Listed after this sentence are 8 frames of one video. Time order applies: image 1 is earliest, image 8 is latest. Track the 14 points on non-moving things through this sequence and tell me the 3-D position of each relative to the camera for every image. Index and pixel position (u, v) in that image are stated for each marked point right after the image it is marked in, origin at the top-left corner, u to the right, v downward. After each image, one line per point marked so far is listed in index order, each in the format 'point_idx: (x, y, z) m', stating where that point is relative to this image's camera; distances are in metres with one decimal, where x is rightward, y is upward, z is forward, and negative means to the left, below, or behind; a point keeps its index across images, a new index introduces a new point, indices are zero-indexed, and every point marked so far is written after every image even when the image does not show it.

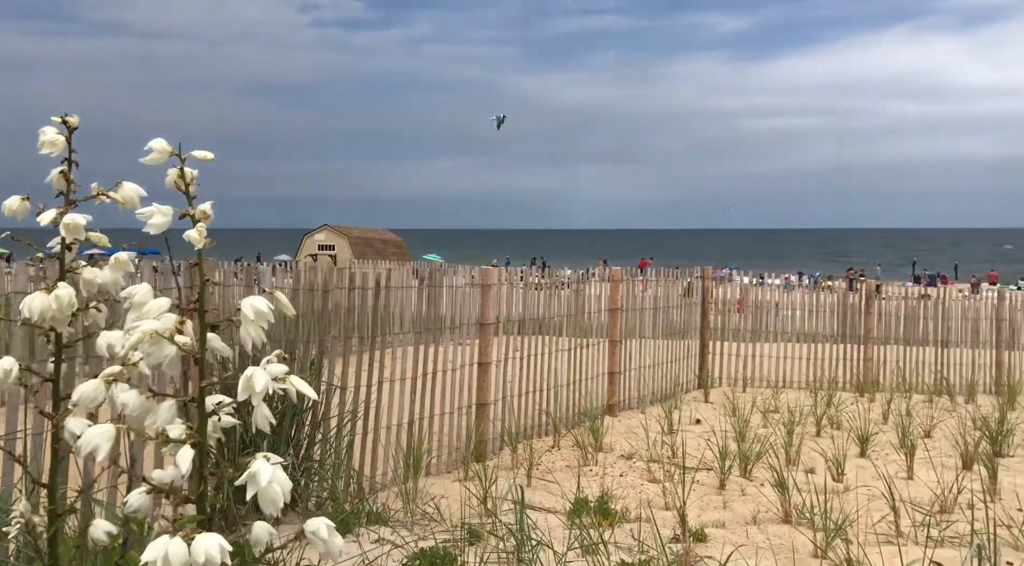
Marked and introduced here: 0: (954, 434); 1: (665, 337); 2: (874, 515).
0: (+3.0, -1.0, +7.1) m
1: (+1.1, -0.4, +7.6) m
2: (+2.1, -1.4, +6.2) m
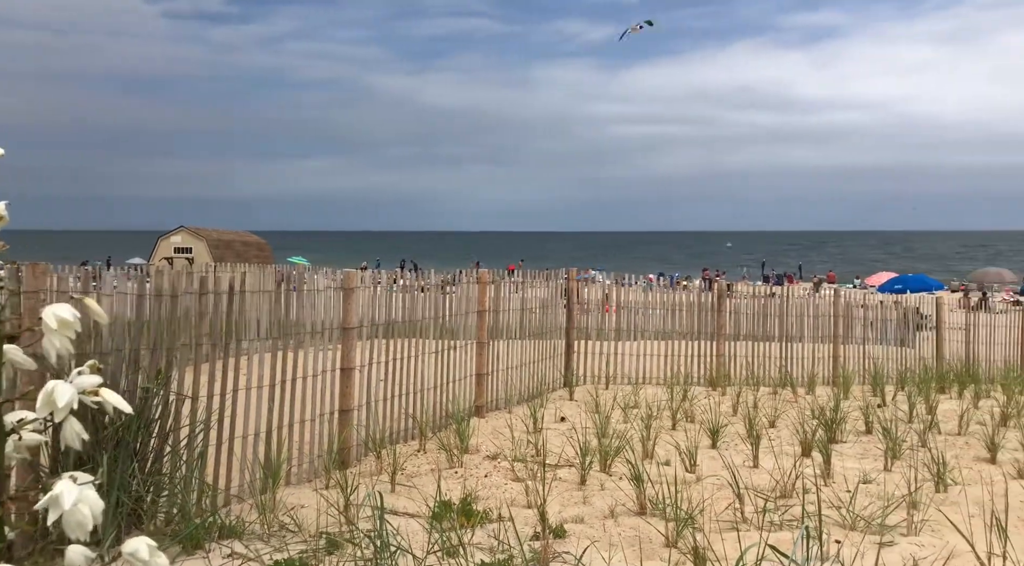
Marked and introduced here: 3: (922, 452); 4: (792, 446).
0: (+2.0, -1.0, +7.5) m
1: (+0.1, -0.4, +7.9) m
2: (+1.3, -1.4, +6.5) m
3: (+2.9, -1.2, +7.5) m
4: (+1.9, -1.1, +7.3) m
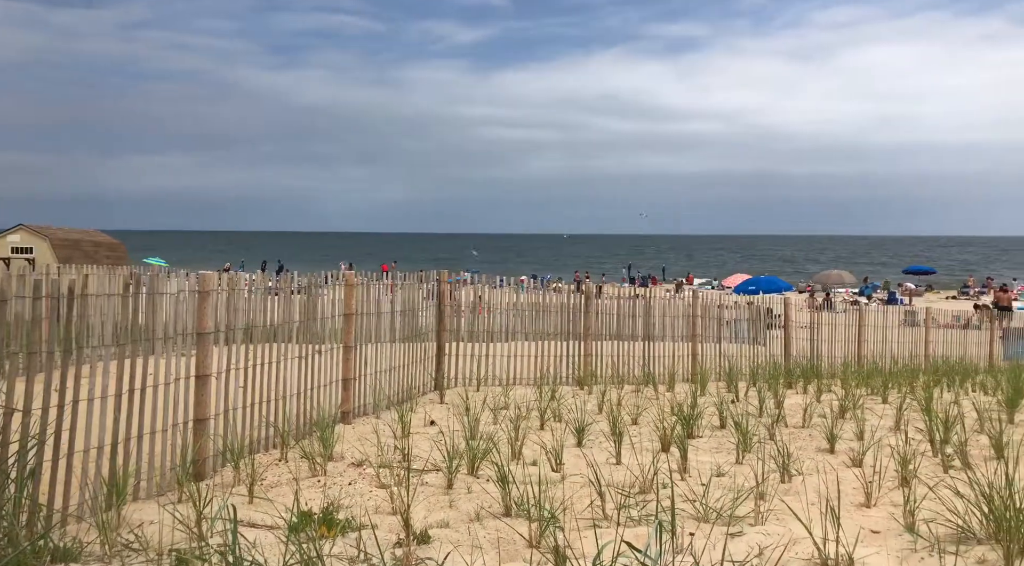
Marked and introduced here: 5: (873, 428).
0: (+1.1, -1.0, +7.7) m
1: (-0.9, -0.4, +7.9) m
2: (+0.5, -1.4, +6.7) m
3: (+1.9, -1.2, +7.8) m
4: (+1.0, -1.2, +7.5) m
5: (+2.7, -1.1, +8.0) m
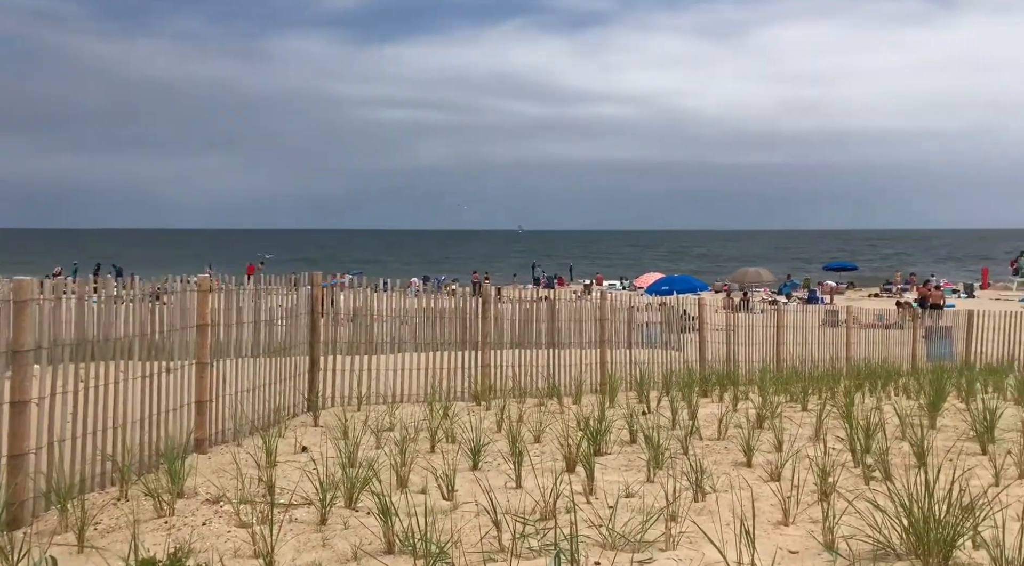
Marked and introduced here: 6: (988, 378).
0: (+0.3, -1.0, +7.1) m
1: (-1.6, -0.5, +7.1) m
2: (-0.2, -1.4, +6.0) m
3: (+1.2, -1.2, +7.2) m
4: (+0.3, -1.2, +6.9) m
5: (+2.0, -1.1, +7.5) m
6: (+3.8, -0.8, +8.4) m
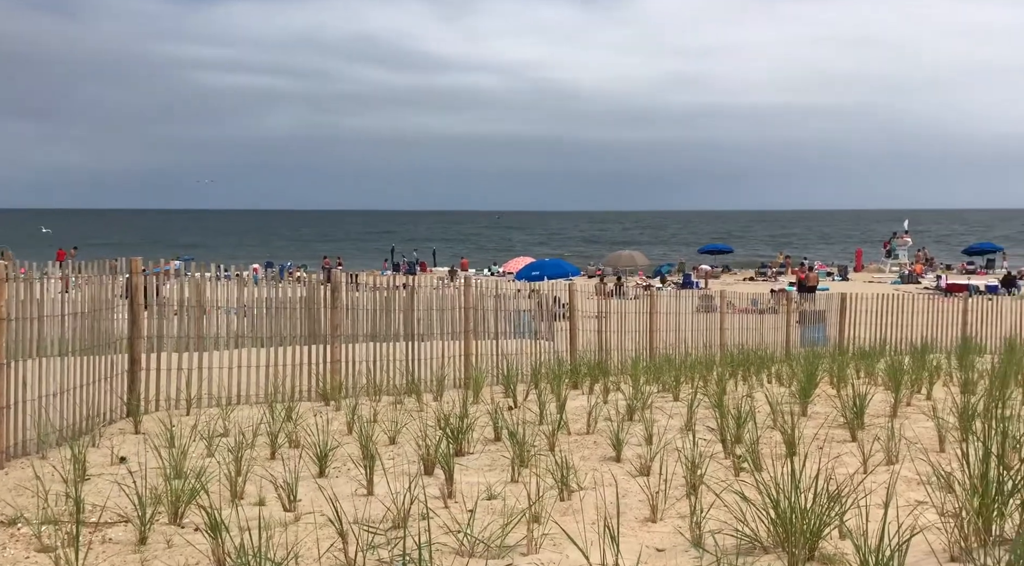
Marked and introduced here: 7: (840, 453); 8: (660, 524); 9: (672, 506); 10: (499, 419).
0: (-0.6, -1.0, +6.7) m
1: (-2.5, -0.4, +6.5) m
2: (-1.0, -1.4, +5.5) m
3: (+0.2, -1.1, +6.8) m
4: (-0.6, -1.1, +6.4) m
5: (+1.0, -1.0, +7.2) m
6: (+2.7, -0.6, +8.3) m
7: (+2.2, -1.1, +7.0) m
8: (+0.9, -1.5, +6.3) m
9: (+1.0, -1.4, +6.5) m
10: (-0.1, -0.9, +7.1) m
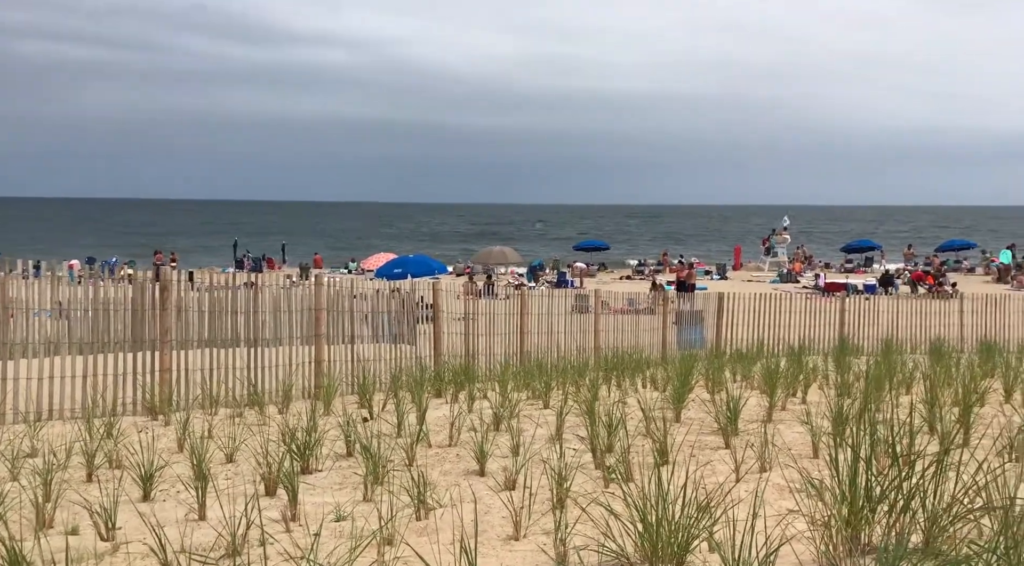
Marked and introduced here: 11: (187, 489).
0: (-1.5, -1.0, +6.1) m
1: (-3.4, -0.4, +5.7) m
2: (-1.8, -1.4, +4.9) m
3: (-0.6, -1.1, +6.3) m
4: (-1.5, -1.1, +5.9) m
5: (+0.1, -1.0, +6.8) m
6: (+1.7, -0.6, +8.0) m
7: (+1.3, -1.1, +6.7) m
8: (+0.1, -1.5, +5.9) m
9: (+0.1, -1.4, +6.1) m
10: (-1.0, -0.9, +6.6) m
11: (-1.8, -1.1, +5.7) m
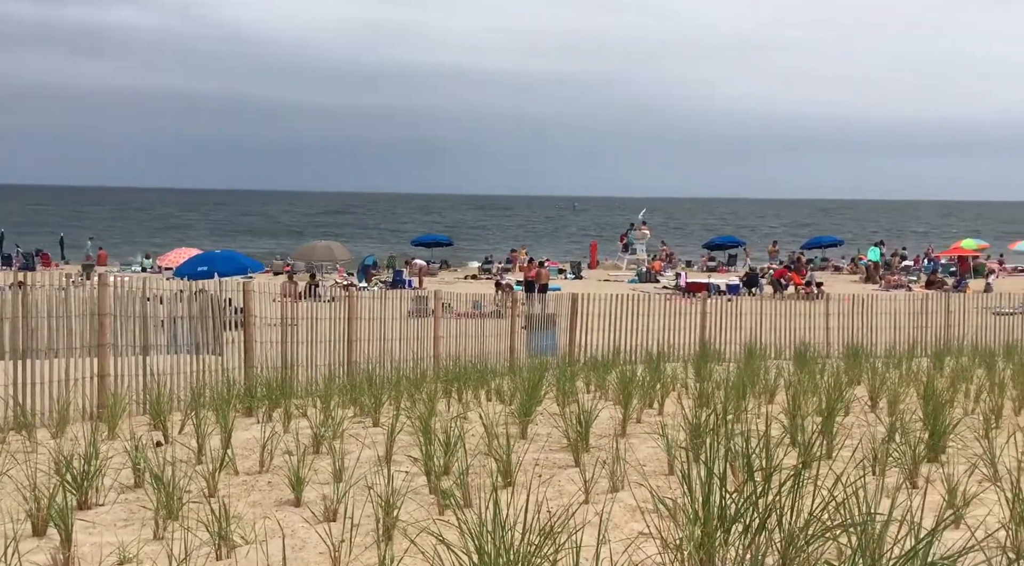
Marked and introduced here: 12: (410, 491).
0: (-2.4, -1.0, +5.1) m
1: (-4.2, -0.5, +4.5) m
2: (-2.6, -1.4, +3.9) m
3: (-1.6, -1.1, +5.4) m
4: (-2.4, -1.1, +4.9) m
5: (-0.9, -1.0, +6.0) m
6: (+0.6, -0.6, +7.4) m
7: (+0.3, -1.1, +6.0) m
8: (-0.9, -1.5, +5.1) m
9: (-0.8, -1.4, +5.3) m
10: (-2.0, -0.9, +5.6) m
11: (-2.6, -1.1, +4.7) m
12: (-0.6, -1.2, +5.8) m
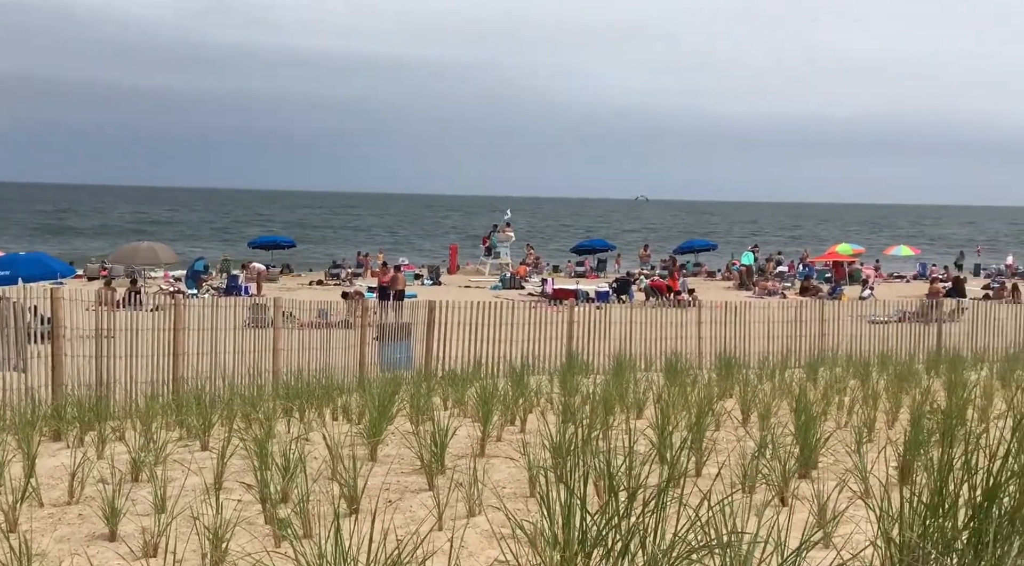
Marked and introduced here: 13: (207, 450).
0: (-3.1, -1.0, +4.4) m
1: (-4.9, -0.5, +3.6) m
2: (-3.2, -1.5, +3.2) m
3: (-2.3, -1.2, +4.8) m
4: (-3.1, -1.2, +4.2) m
5: (-1.7, -1.1, +5.4) m
6: (-0.4, -0.6, +6.9) m
7: (-0.5, -1.2, +5.5) m
8: (-1.6, -1.5, +4.5) m
9: (-1.5, -1.5, +4.7) m
10: (-2.7, -1.0, +4.9) m
11: (-3.3, -1.2, +3.9) m
12: (-1.3, -1.2, +5.3) m
13: (-1.6, -0.9, +5.7) m
